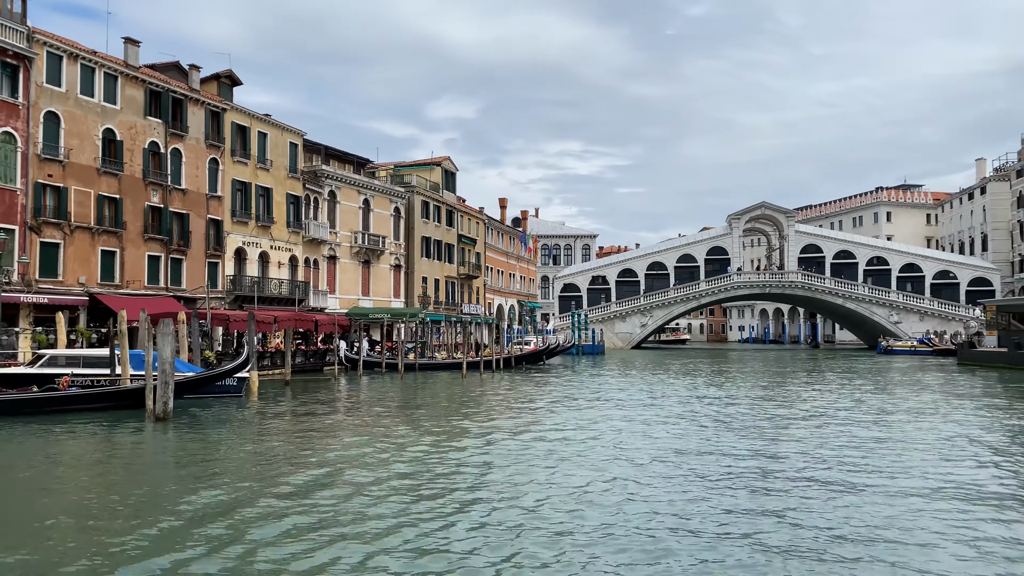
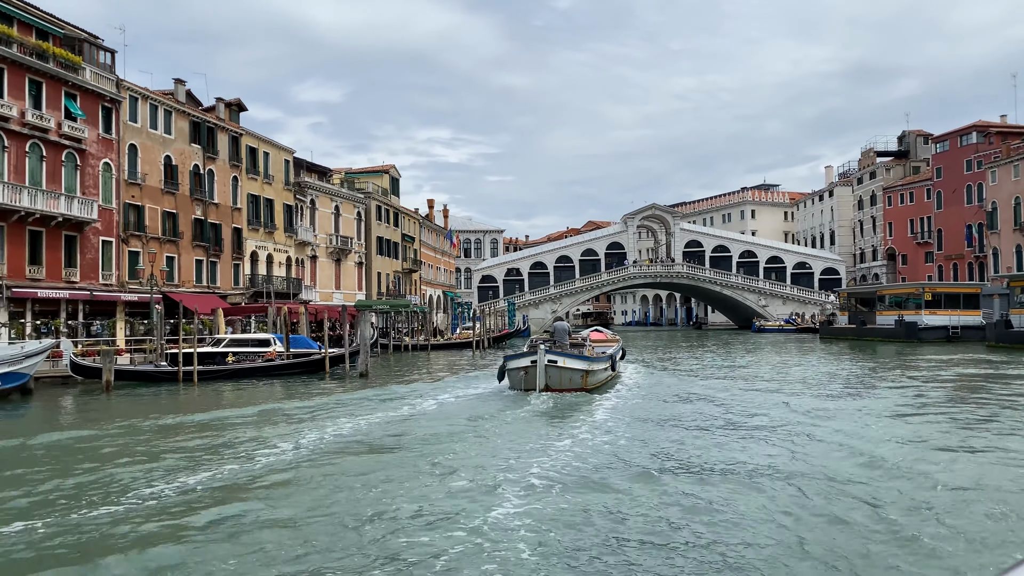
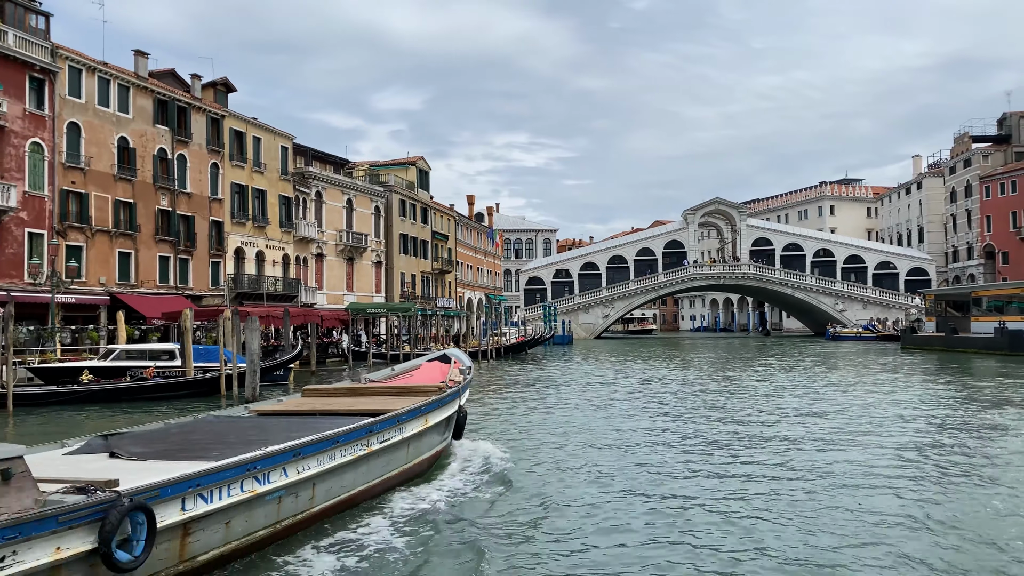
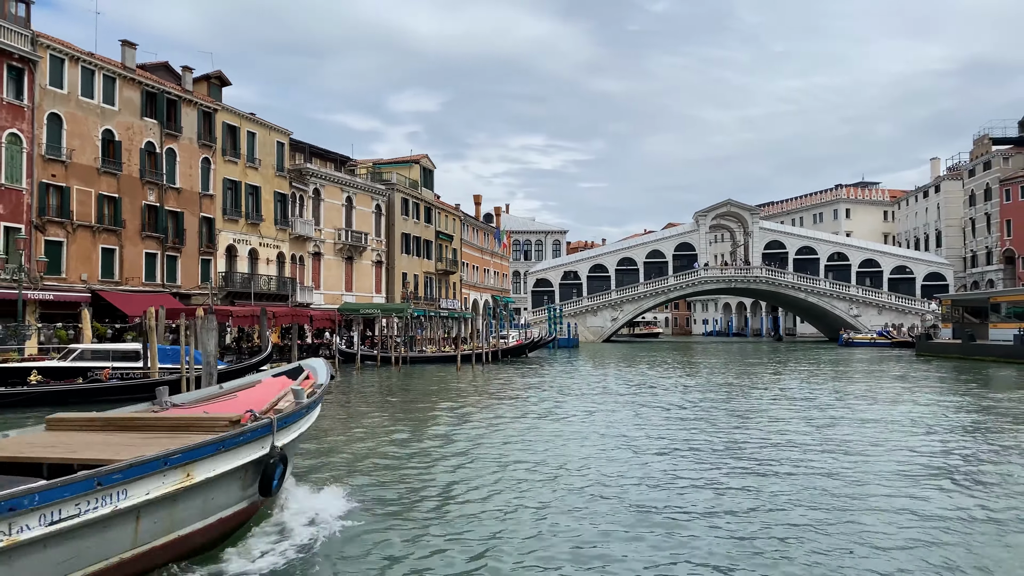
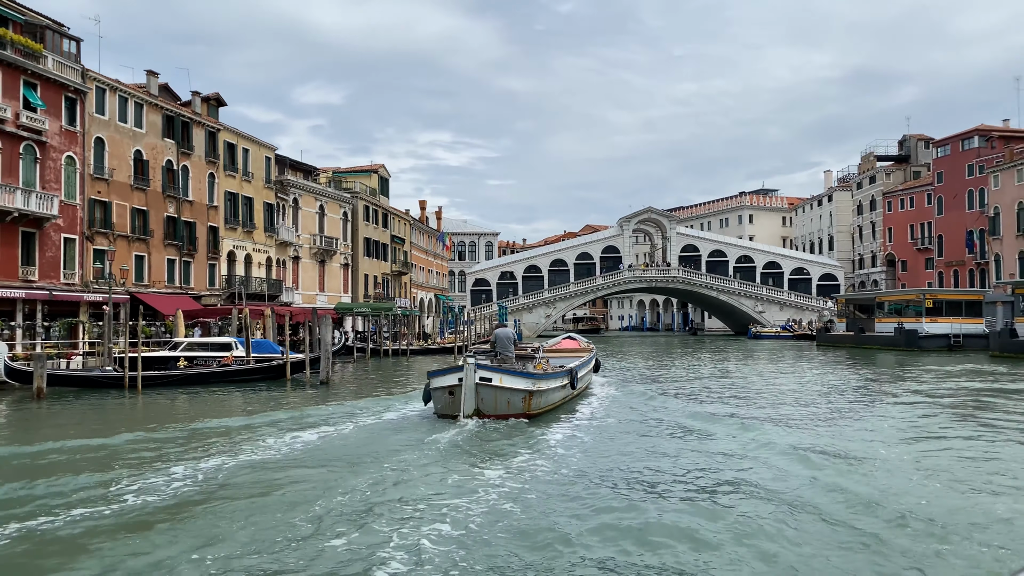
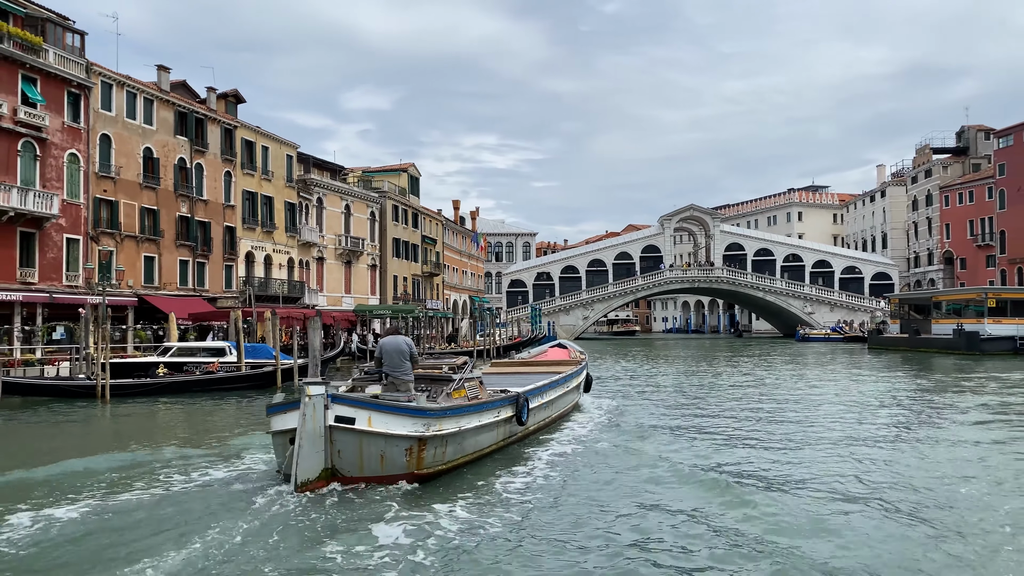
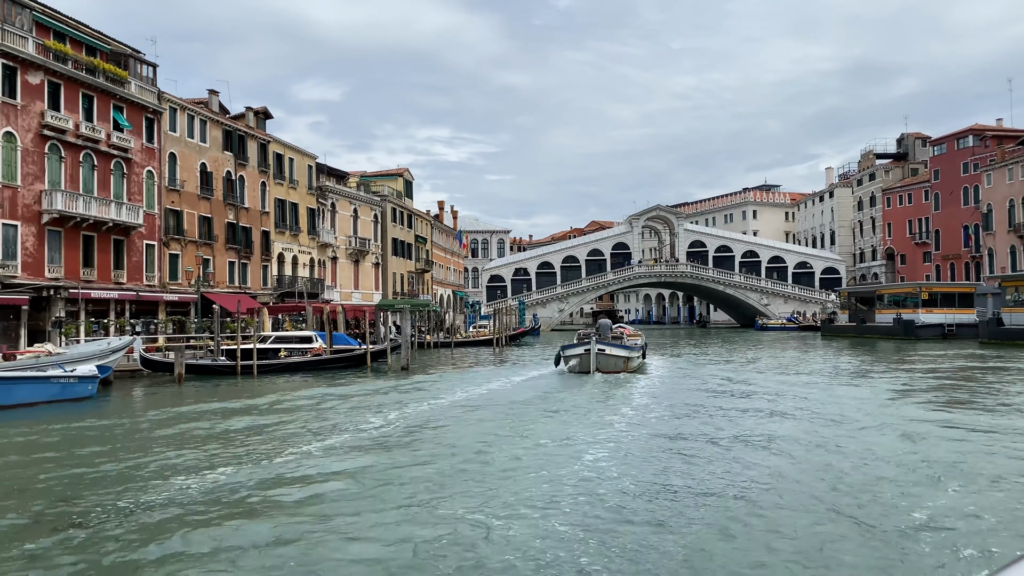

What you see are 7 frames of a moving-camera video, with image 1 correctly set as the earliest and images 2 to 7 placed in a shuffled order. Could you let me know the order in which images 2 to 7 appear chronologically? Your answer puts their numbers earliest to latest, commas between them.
4, 3, 6, 5, 2, 7
